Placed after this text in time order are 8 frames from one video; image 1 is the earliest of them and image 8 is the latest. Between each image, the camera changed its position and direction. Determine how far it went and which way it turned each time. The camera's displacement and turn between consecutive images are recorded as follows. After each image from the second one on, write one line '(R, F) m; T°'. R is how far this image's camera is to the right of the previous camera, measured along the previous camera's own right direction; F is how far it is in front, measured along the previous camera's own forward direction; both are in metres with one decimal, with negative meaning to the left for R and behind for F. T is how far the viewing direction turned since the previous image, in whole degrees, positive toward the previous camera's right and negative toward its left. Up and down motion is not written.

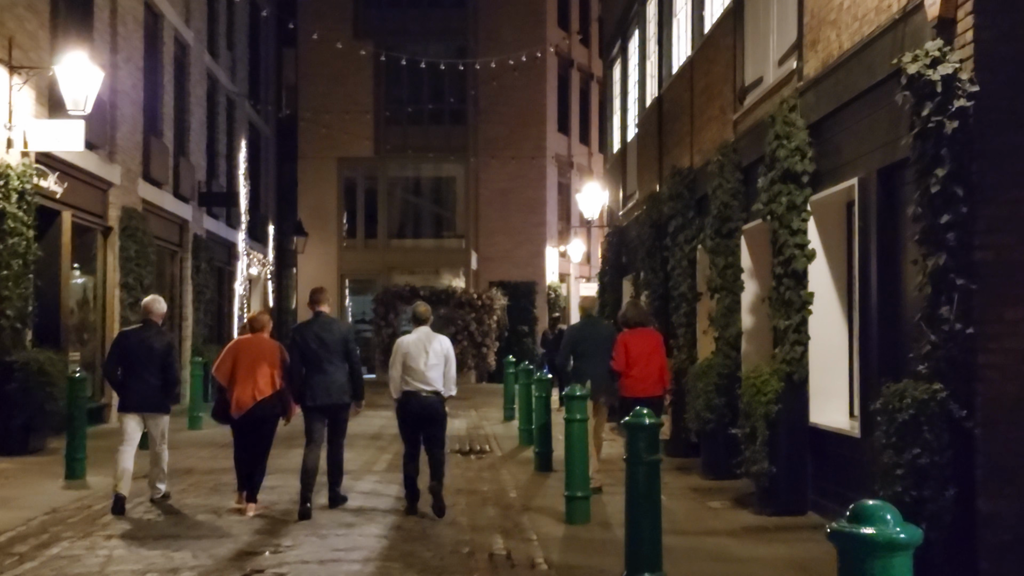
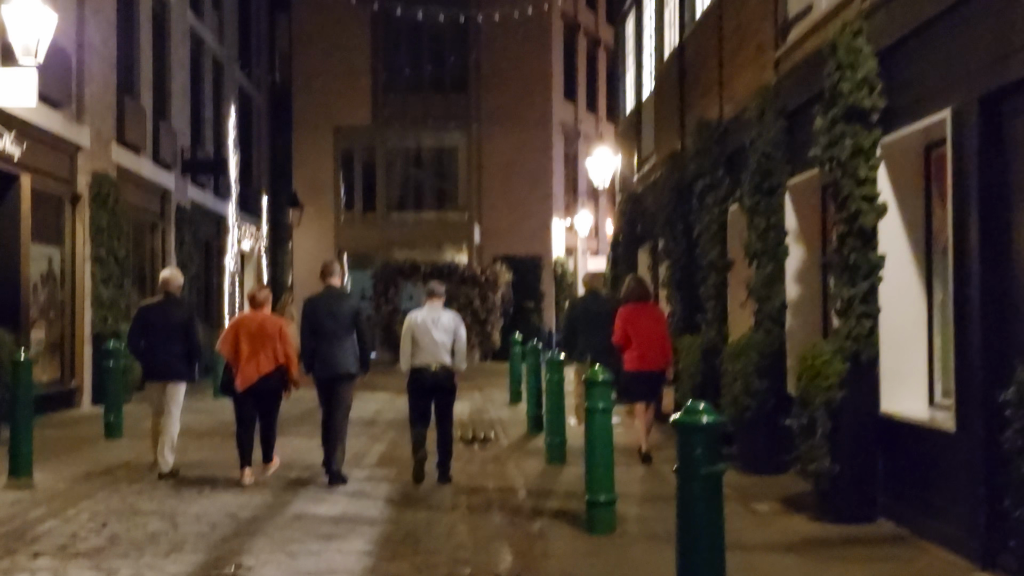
(0.0, +1.5) m; 0°
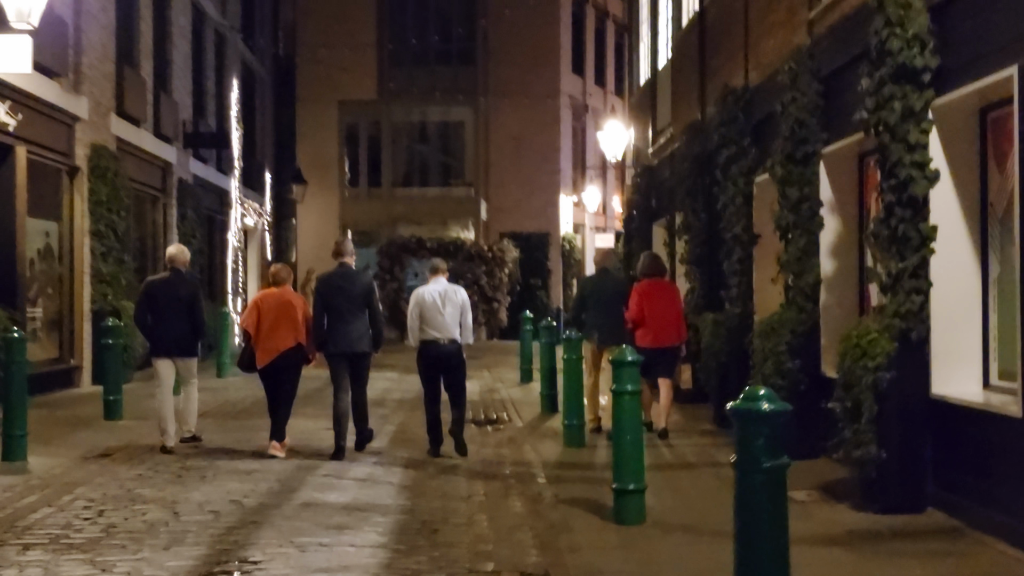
(-0.1, +0.5) m; 0°
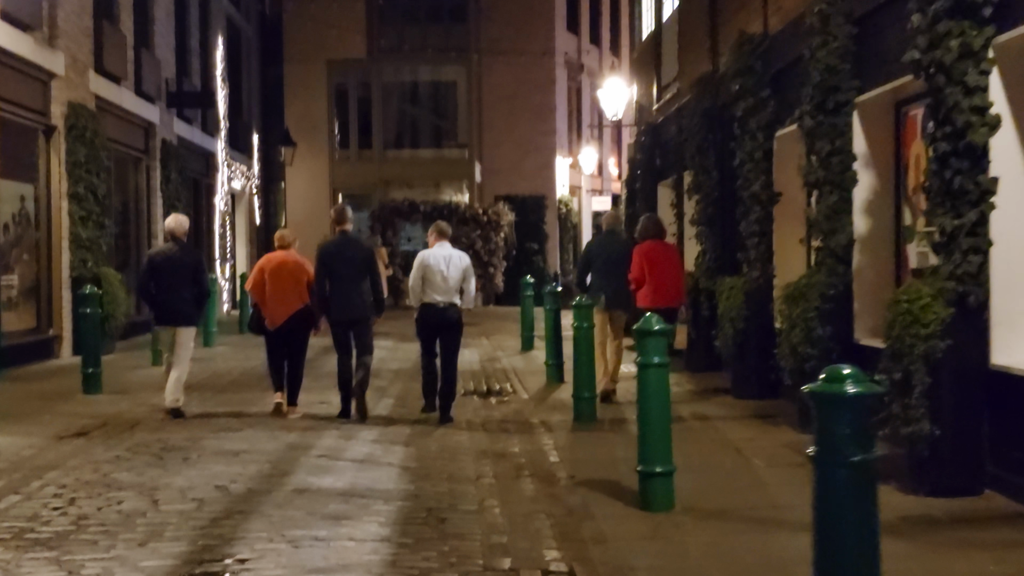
(-0.1, +0.7) m; 0°
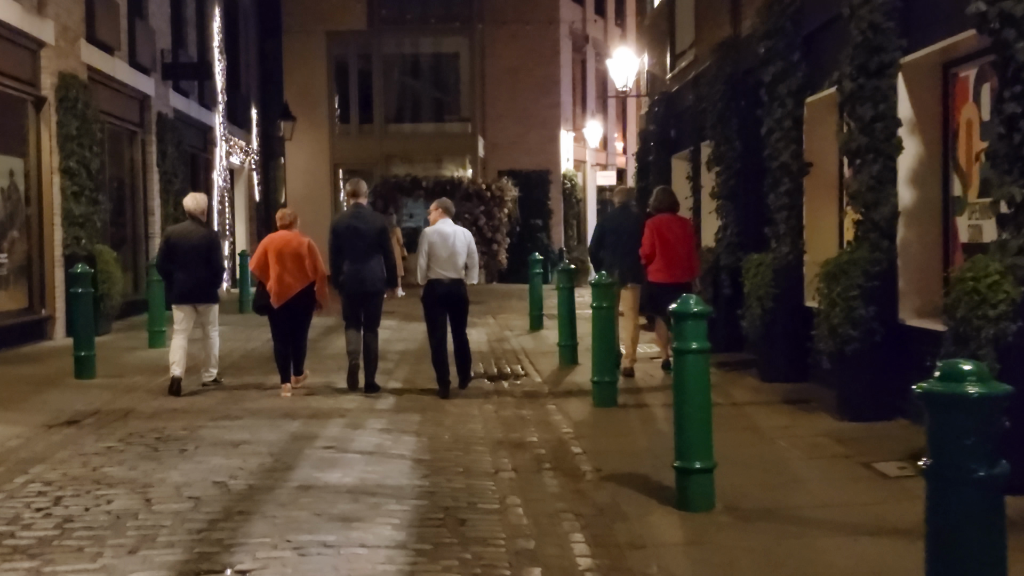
(-0.1, +0.6) m; 0°
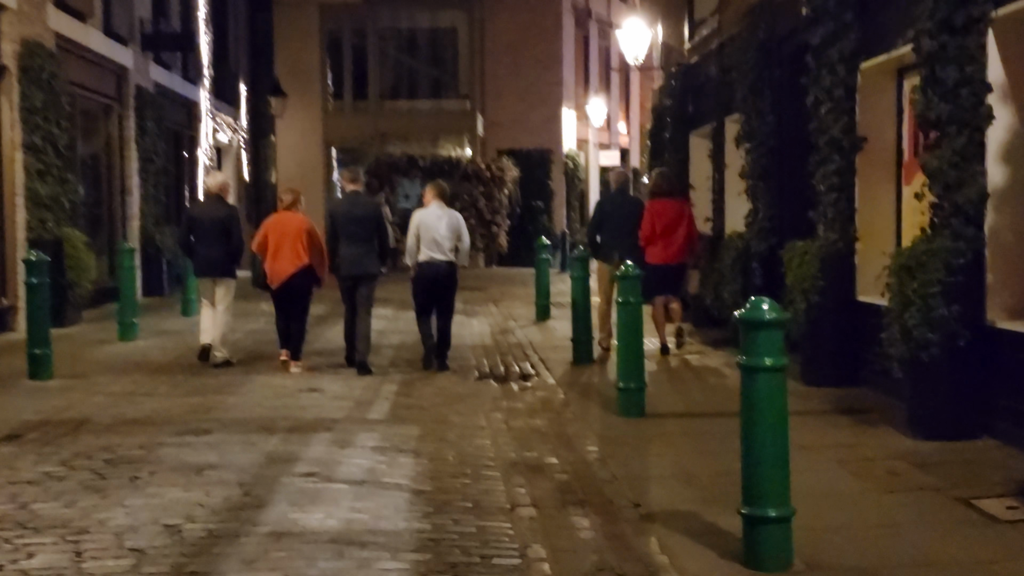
(-0.1, +1.2) m; 0°
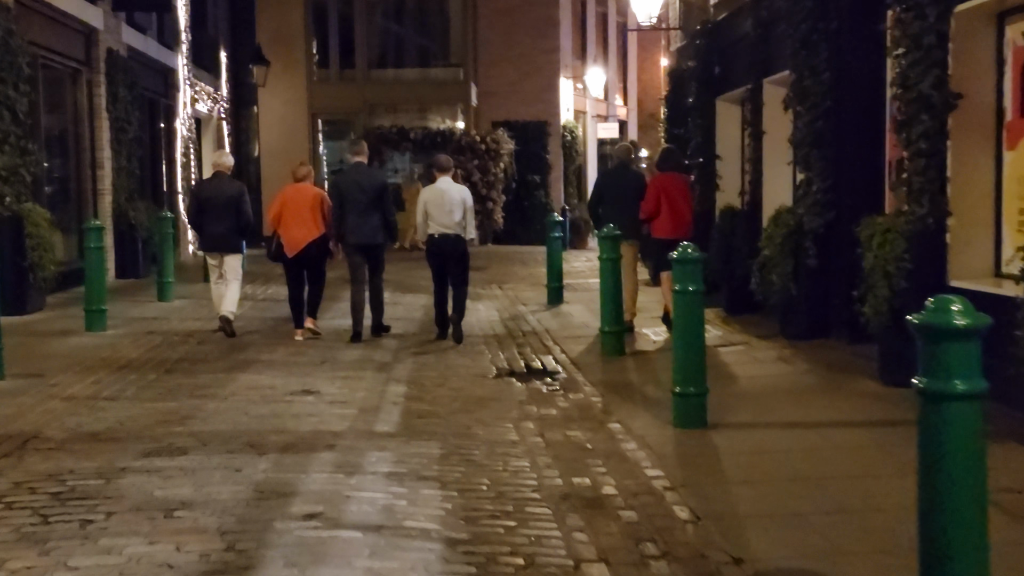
(-0.3, +1.3) m; +1°
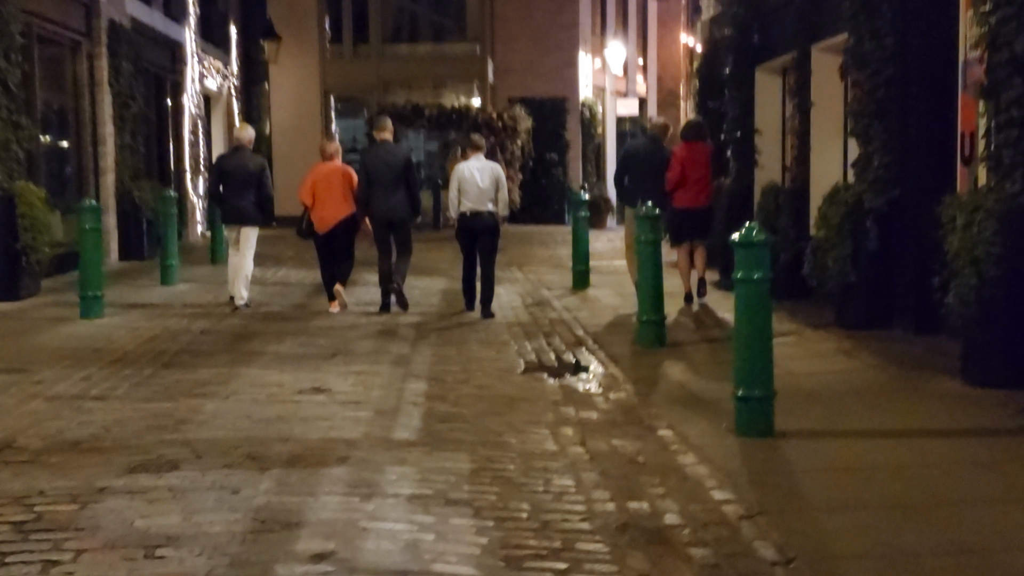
(-0.1, +0.8) m; -1°
